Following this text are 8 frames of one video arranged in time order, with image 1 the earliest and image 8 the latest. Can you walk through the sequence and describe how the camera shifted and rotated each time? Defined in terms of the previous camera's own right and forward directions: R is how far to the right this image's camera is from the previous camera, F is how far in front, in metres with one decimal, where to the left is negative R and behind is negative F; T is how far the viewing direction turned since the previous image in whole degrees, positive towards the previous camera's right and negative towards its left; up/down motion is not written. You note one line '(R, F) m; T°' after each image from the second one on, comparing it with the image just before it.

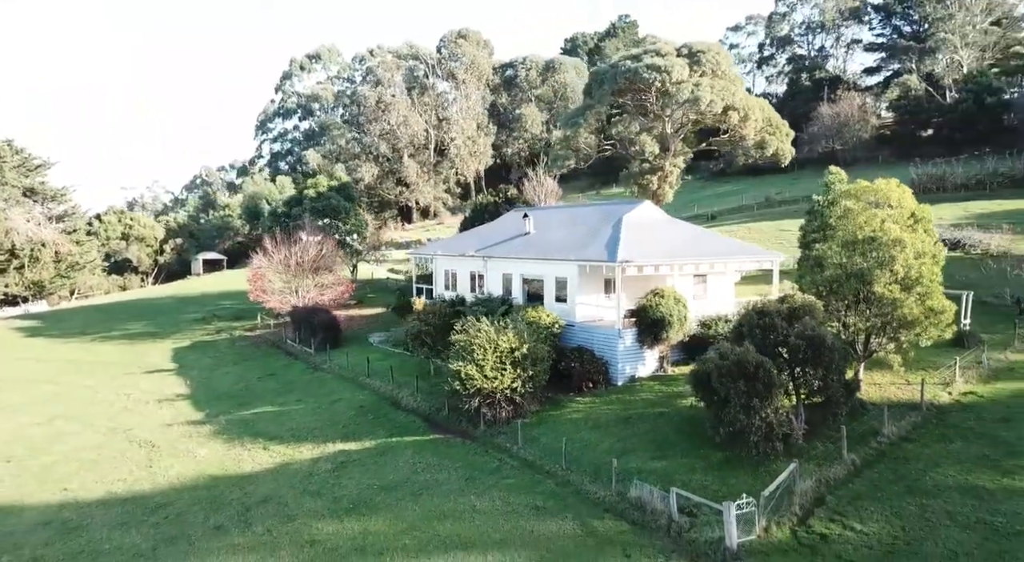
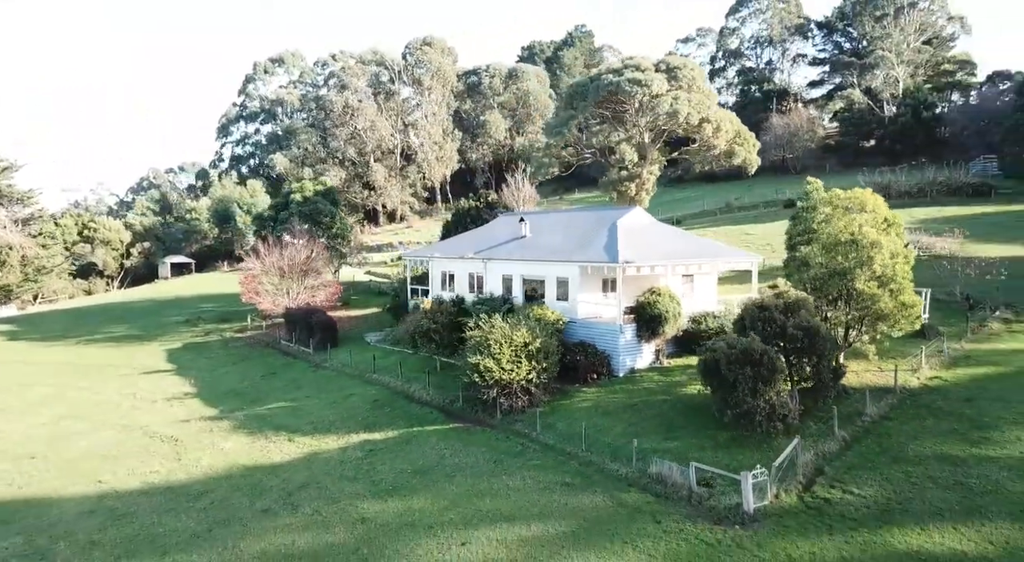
(-2.0, -1.6) m; +4°
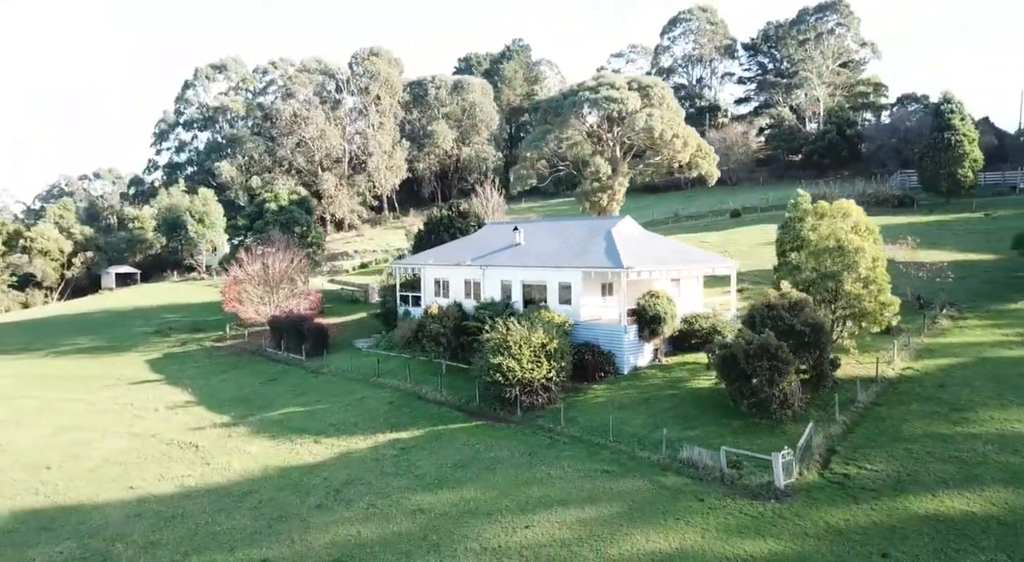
(-3.1, -1.3) m; +6°
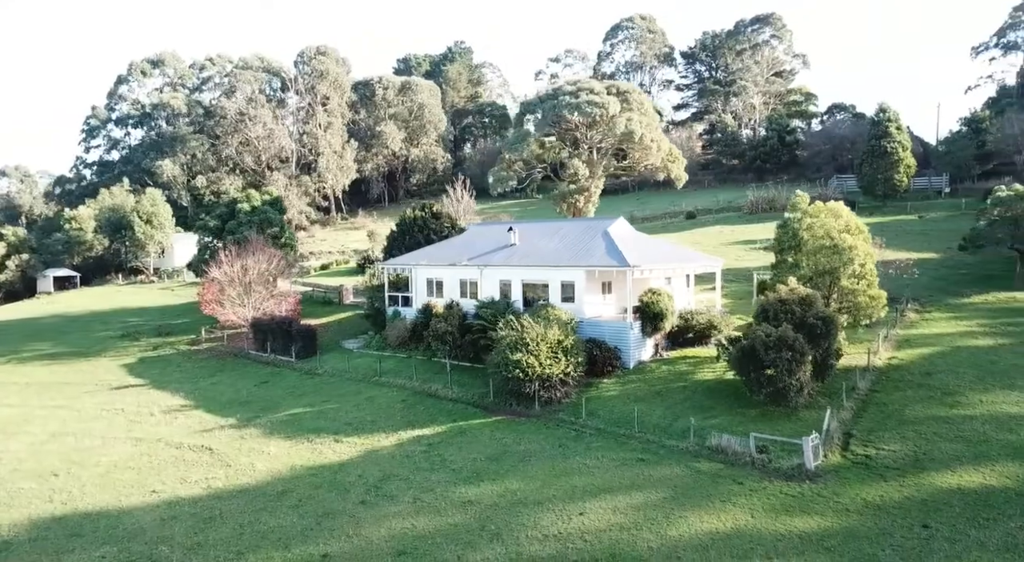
(-3.1, -0.4) m; +6°
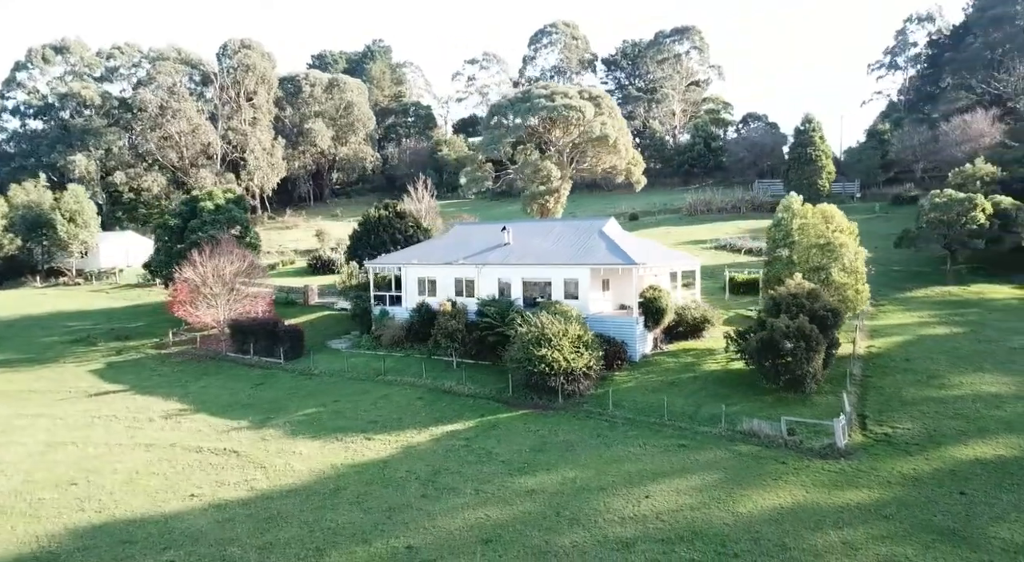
(-4.3, -0.3) m; +8°
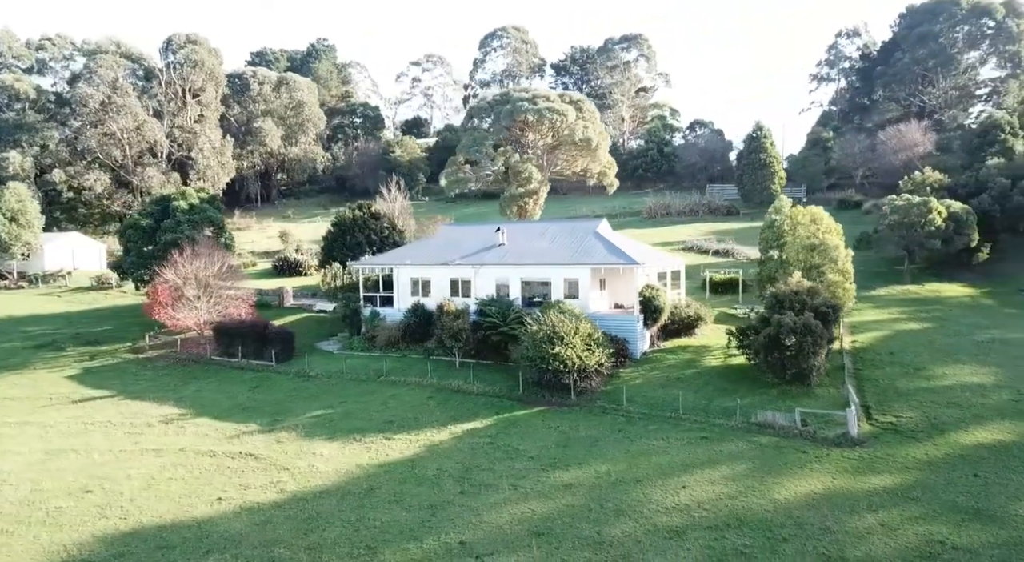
(-2.8, -0.1) m; +5°
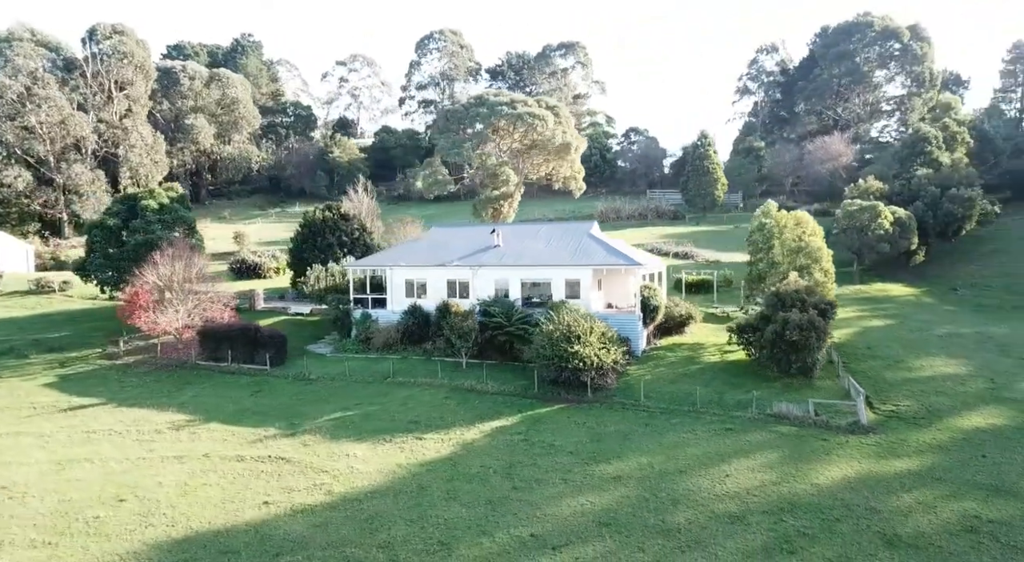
(-3.8, -0.1) m; +7°
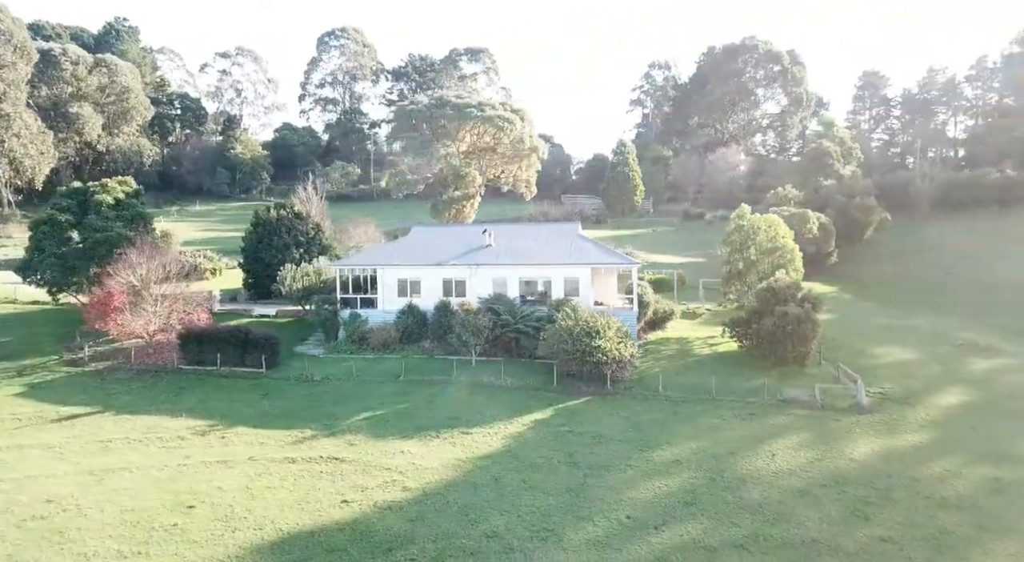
(-5.6, 0.0) m; +11°
